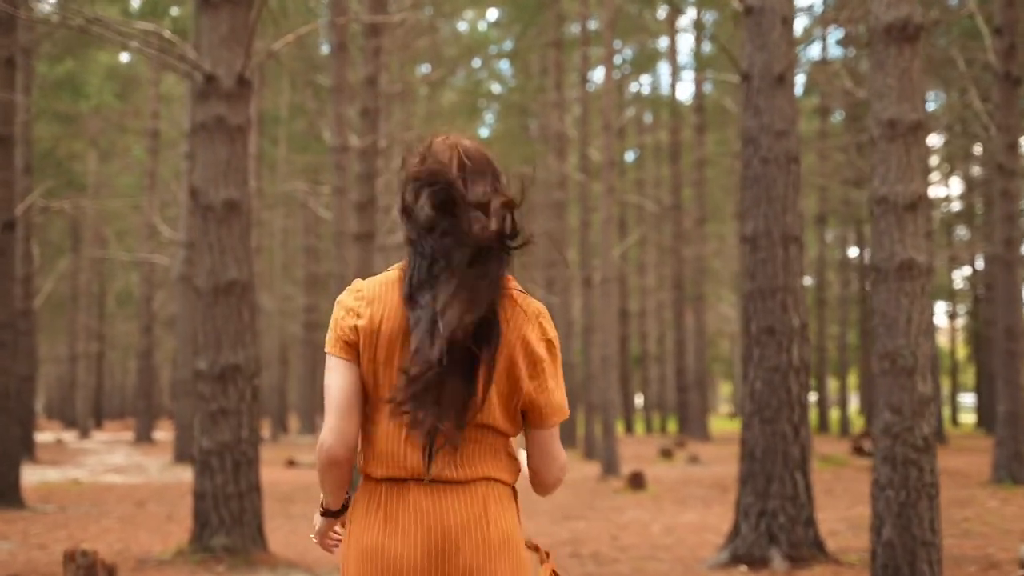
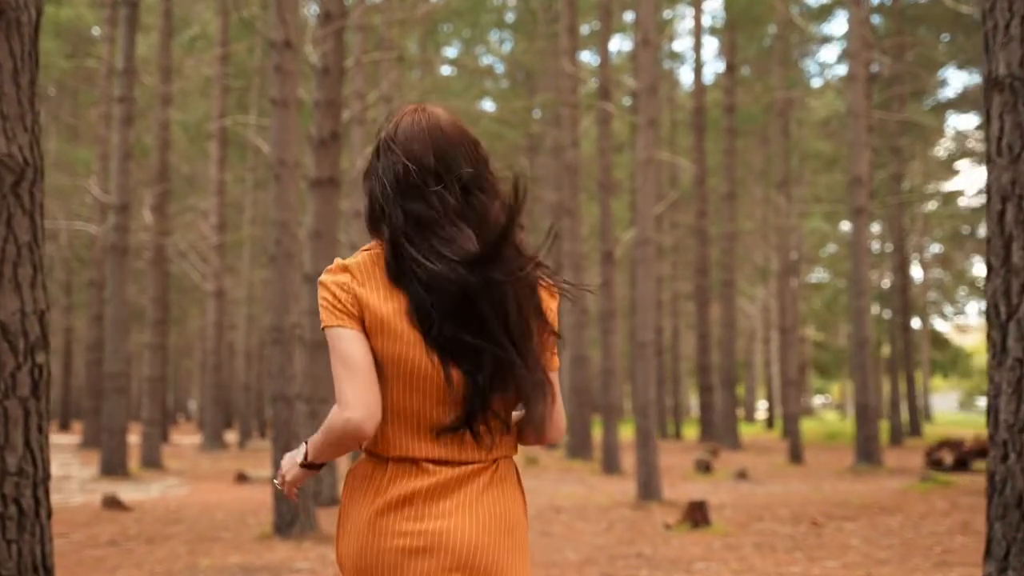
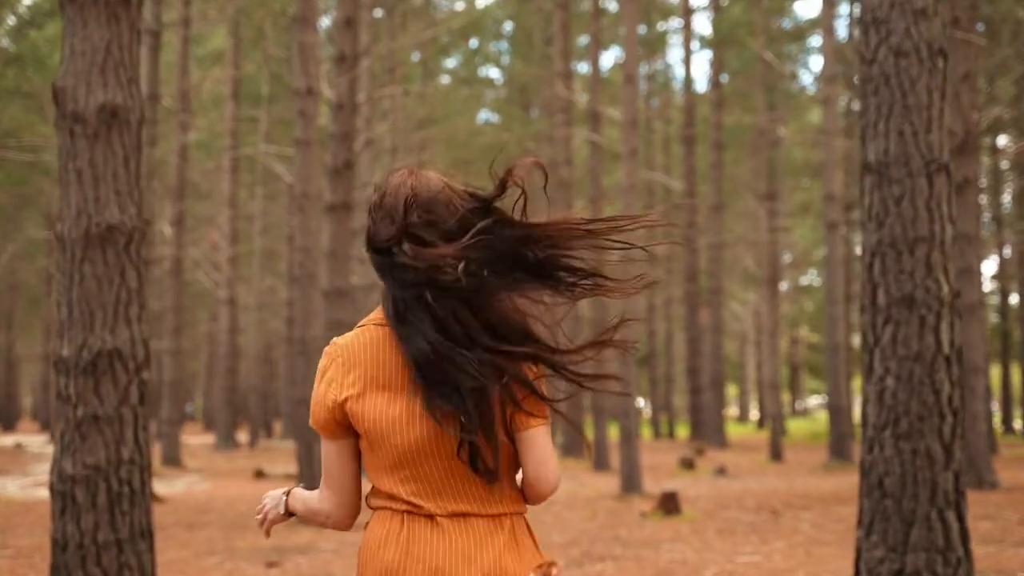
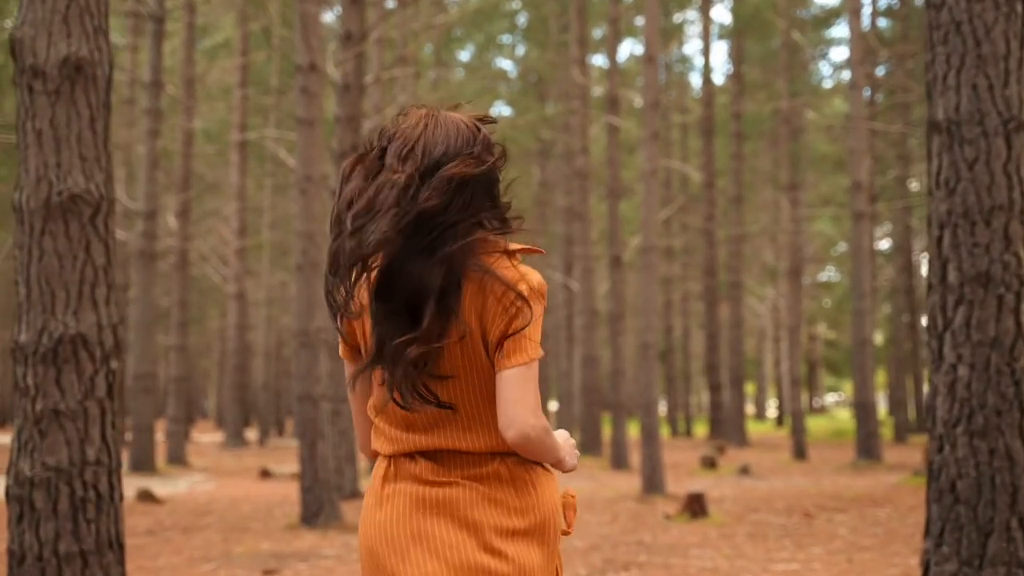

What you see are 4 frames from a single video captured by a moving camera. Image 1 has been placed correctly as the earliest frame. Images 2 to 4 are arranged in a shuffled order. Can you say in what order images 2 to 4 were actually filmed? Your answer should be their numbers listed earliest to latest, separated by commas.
3, 4, 2
